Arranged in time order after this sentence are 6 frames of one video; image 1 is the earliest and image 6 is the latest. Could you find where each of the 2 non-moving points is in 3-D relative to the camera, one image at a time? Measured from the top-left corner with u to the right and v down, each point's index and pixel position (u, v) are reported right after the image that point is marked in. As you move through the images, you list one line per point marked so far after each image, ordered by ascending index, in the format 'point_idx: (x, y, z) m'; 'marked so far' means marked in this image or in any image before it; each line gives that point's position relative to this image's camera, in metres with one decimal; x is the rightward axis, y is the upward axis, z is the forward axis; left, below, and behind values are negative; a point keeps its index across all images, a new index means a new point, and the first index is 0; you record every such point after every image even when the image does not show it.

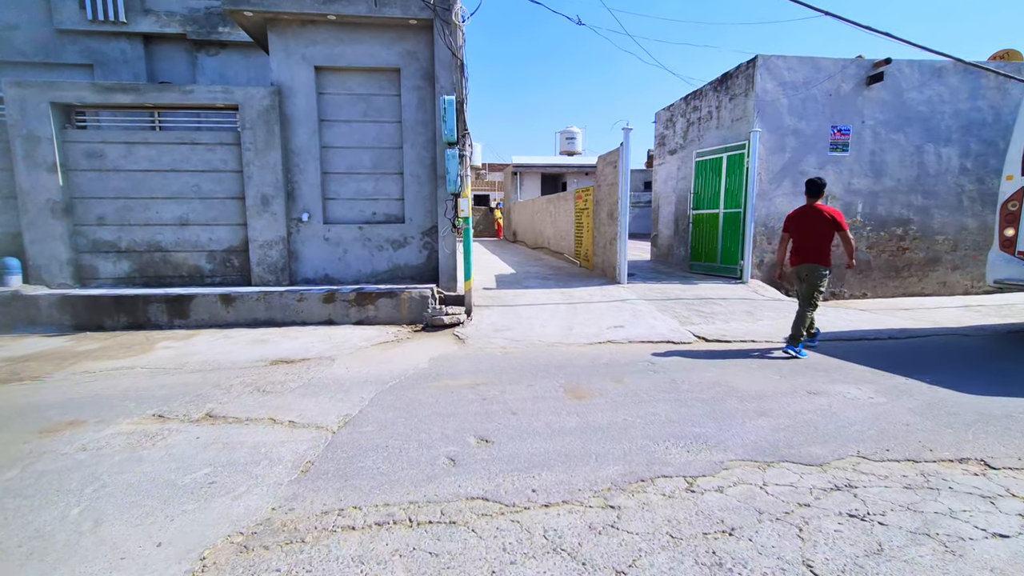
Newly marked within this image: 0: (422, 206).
0: (-1.4, +1.3, +7.8) m
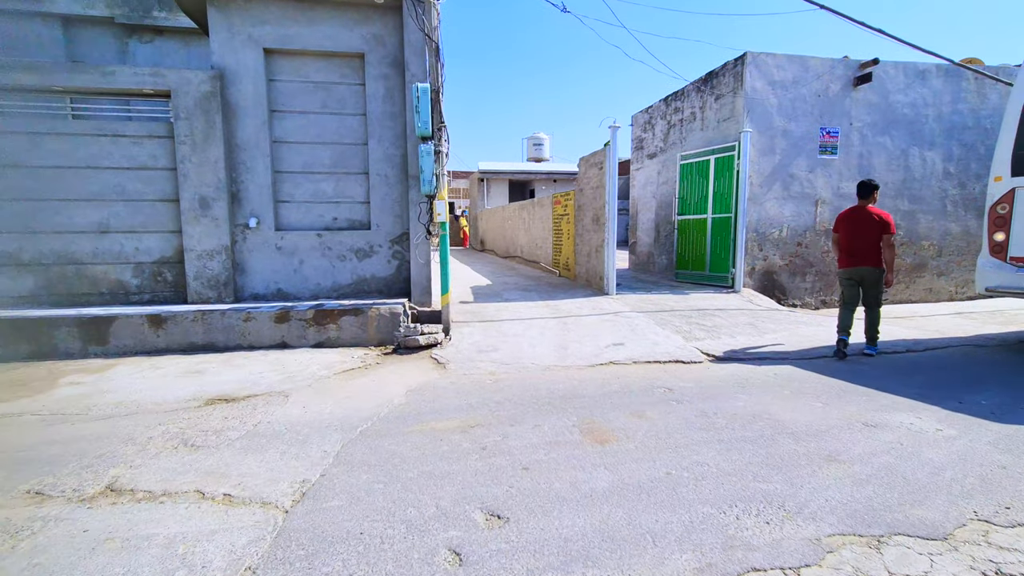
0: (-1.7, +1.1, +6.8) m
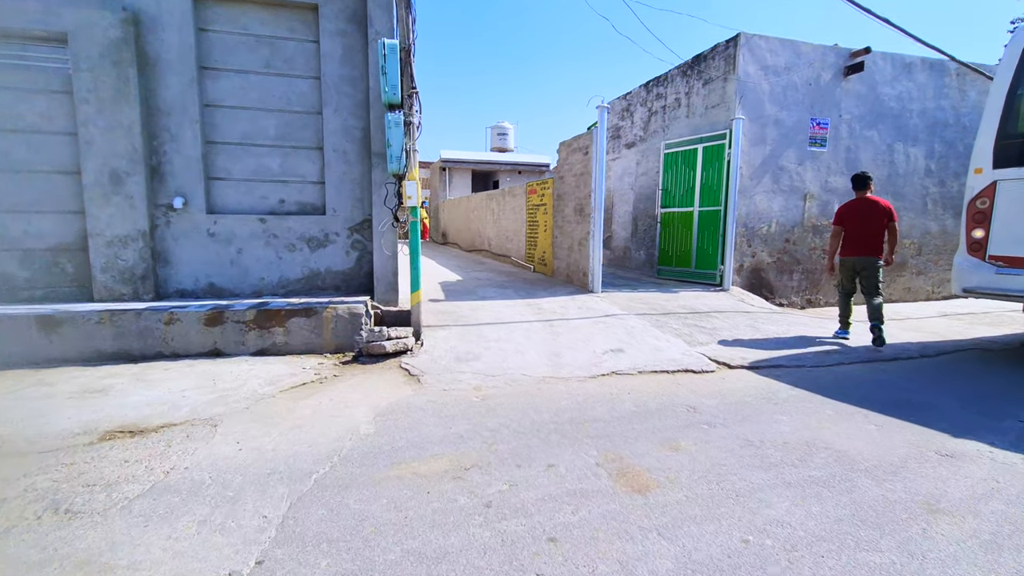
0: (-1.9, +1.1, +5.8) m
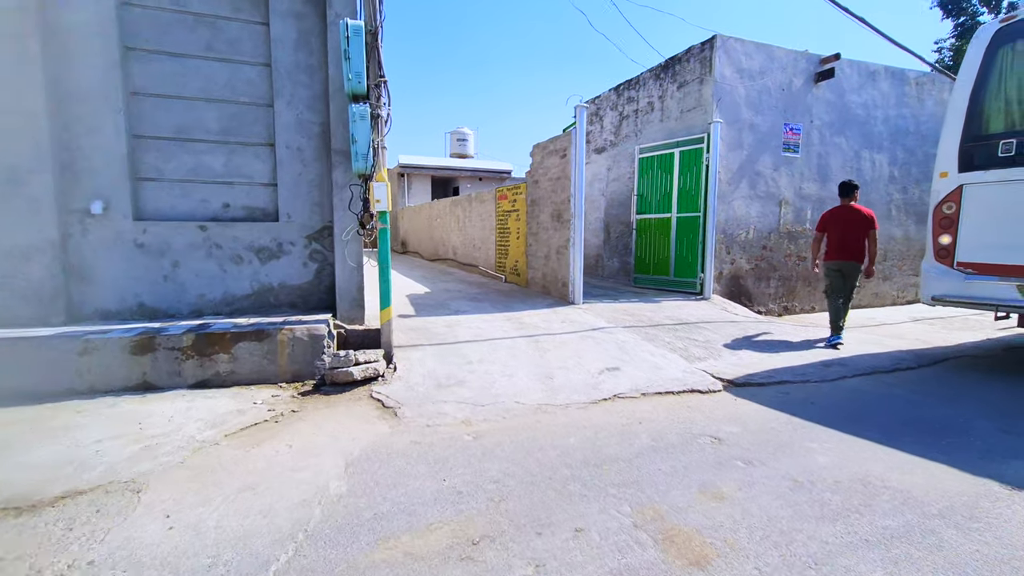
0: (-2.1, +1.0, +5.1) m
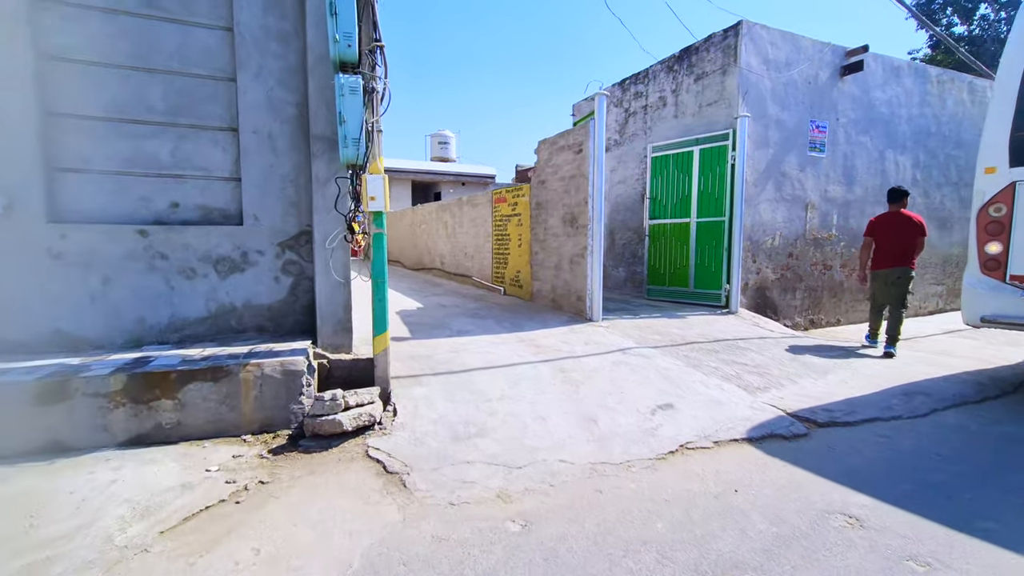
0: (-1.9, +0.8, +4.1) m
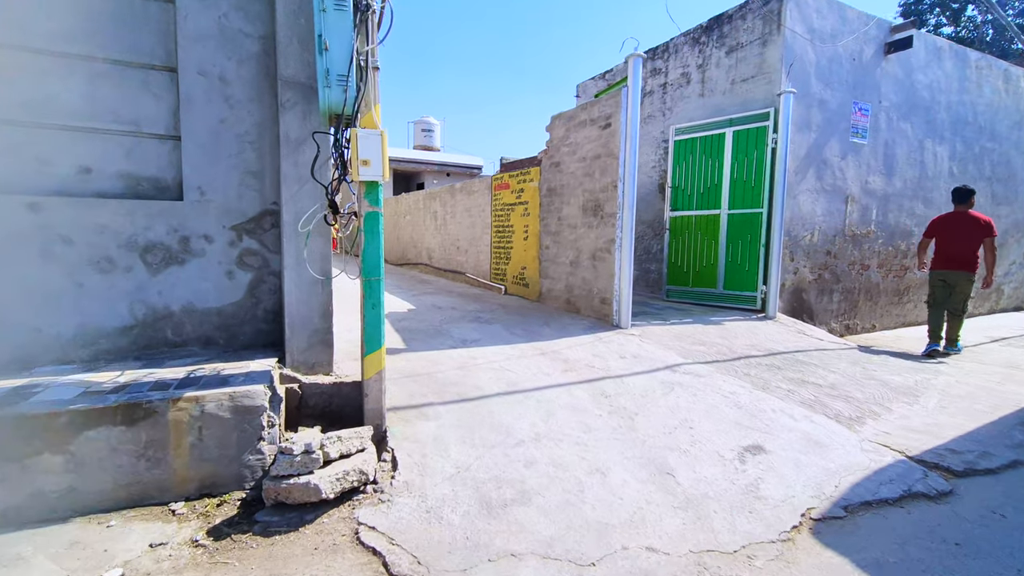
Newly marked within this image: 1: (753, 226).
0: (-1.7, +0.8, +3.0) m
1: (+3.0, +0.8, +6.2) m
